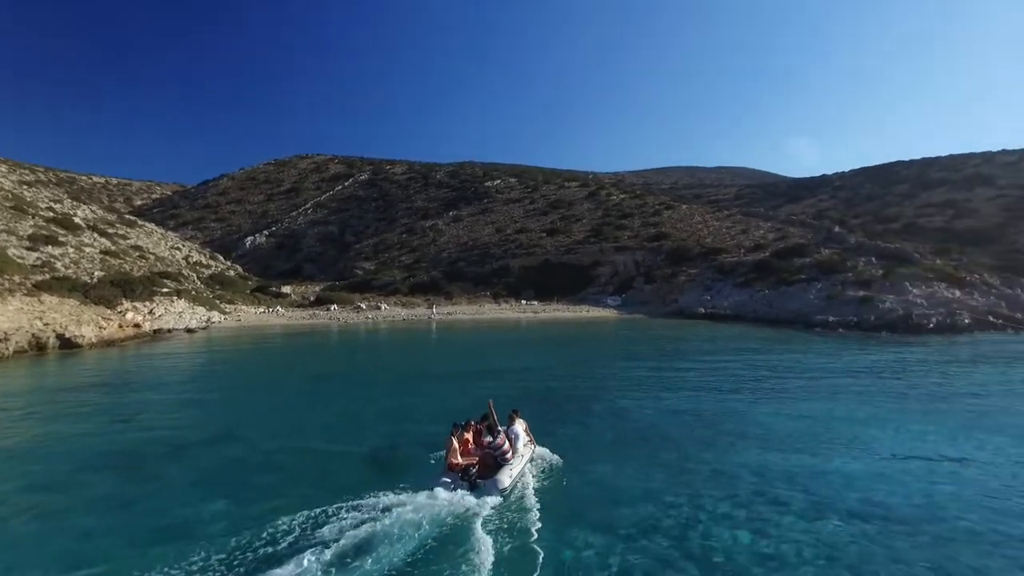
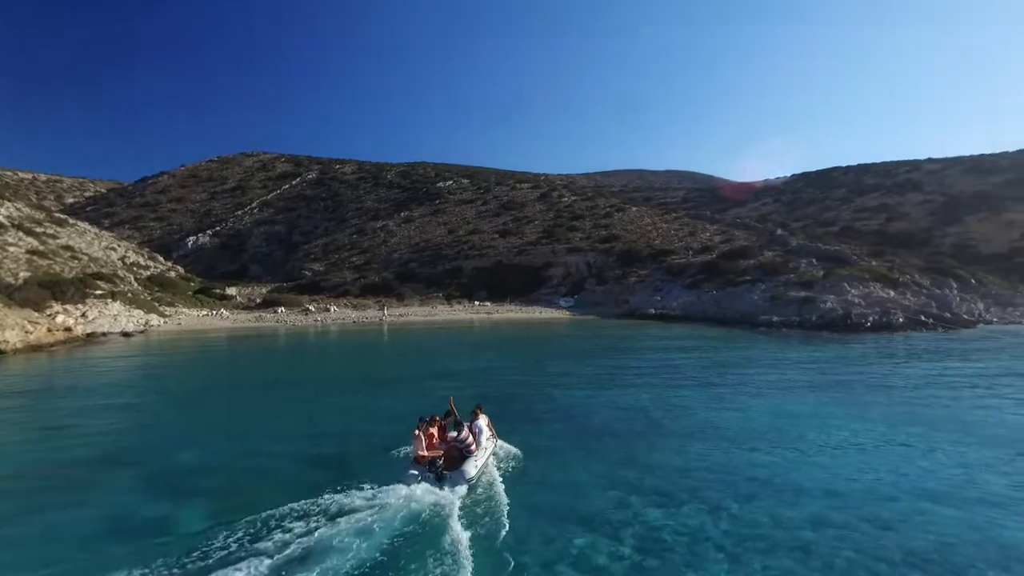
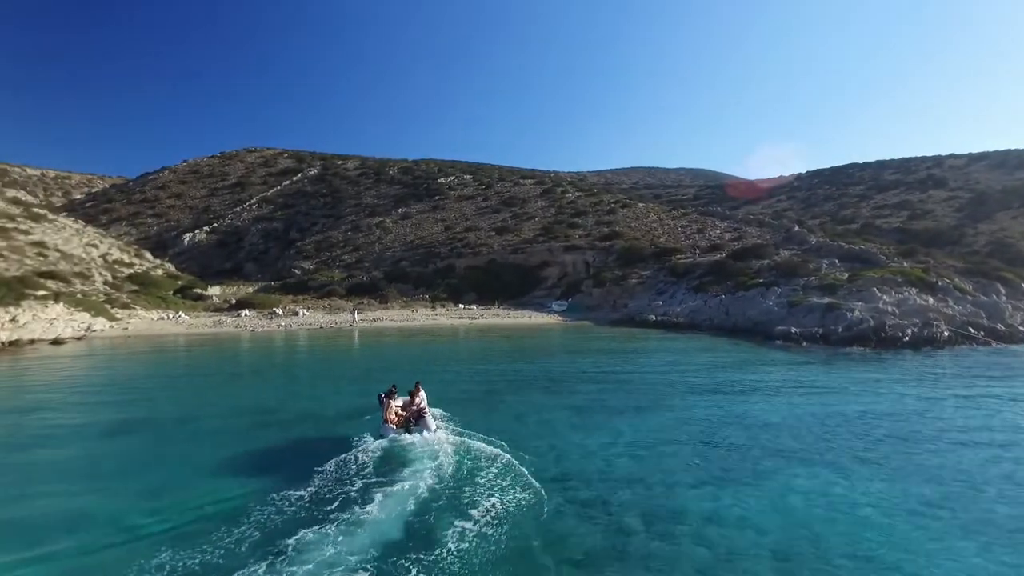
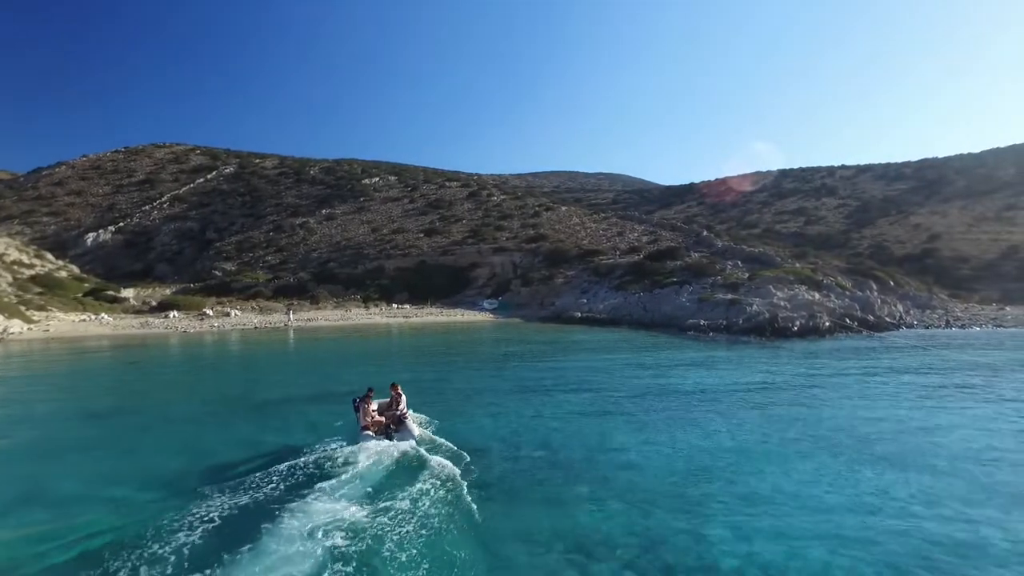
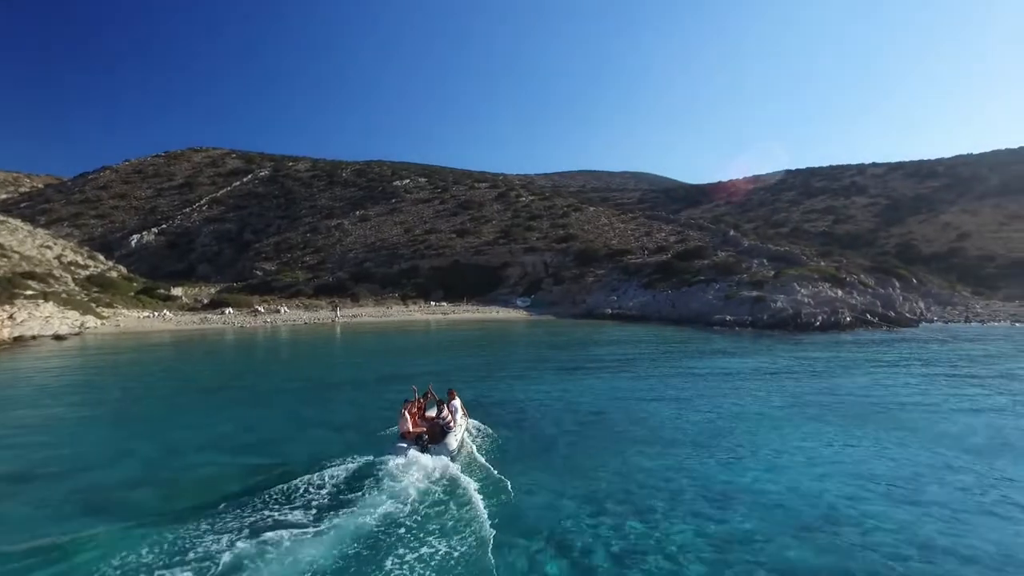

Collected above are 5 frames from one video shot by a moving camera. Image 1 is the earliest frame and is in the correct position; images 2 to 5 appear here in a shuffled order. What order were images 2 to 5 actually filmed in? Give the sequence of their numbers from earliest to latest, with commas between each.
2, 5, 4, 3
